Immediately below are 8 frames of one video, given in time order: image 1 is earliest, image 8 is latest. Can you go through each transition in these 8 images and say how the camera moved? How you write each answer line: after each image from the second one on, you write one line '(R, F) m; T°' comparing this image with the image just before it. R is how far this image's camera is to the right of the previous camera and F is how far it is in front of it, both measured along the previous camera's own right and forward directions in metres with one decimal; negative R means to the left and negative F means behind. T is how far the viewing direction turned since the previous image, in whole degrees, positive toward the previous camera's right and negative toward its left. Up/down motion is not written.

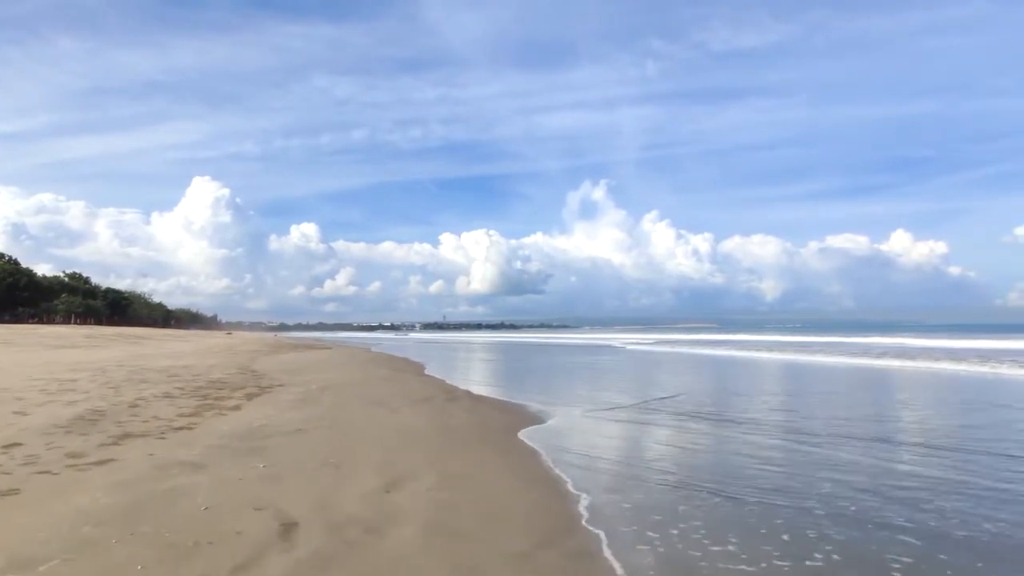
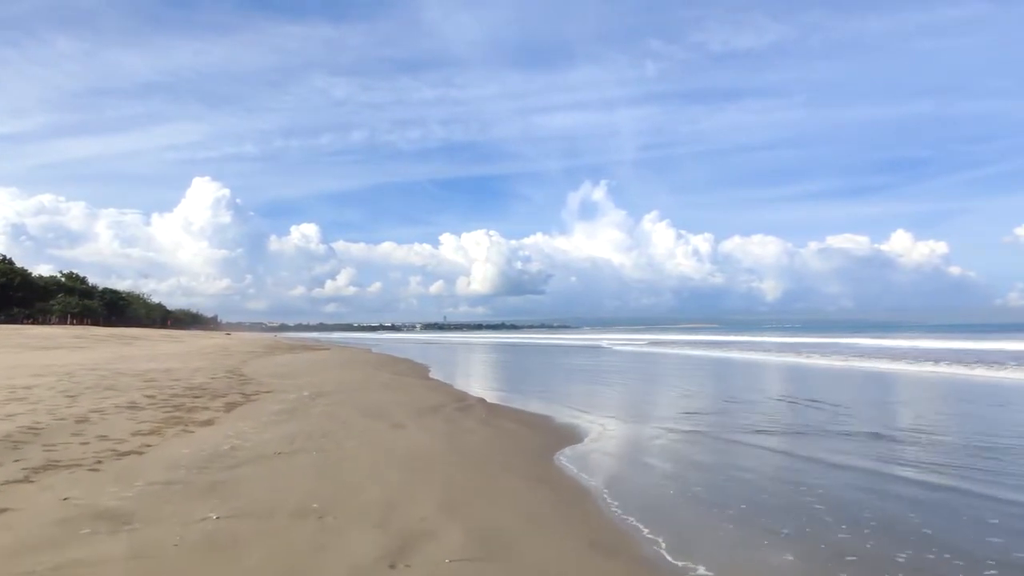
(-0.4, +1.8) m; 0°
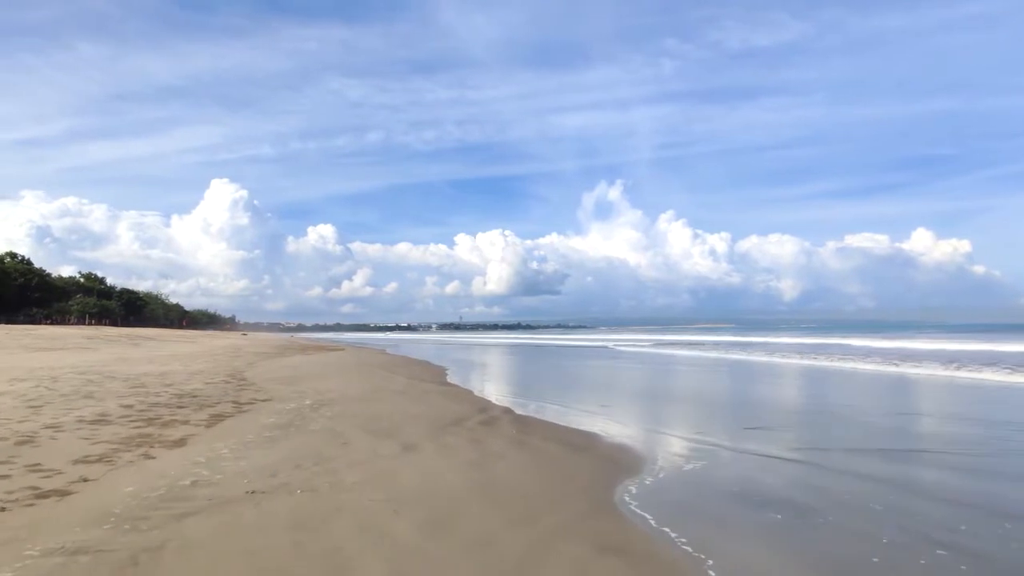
(-0.3, +1.7) m; -1°
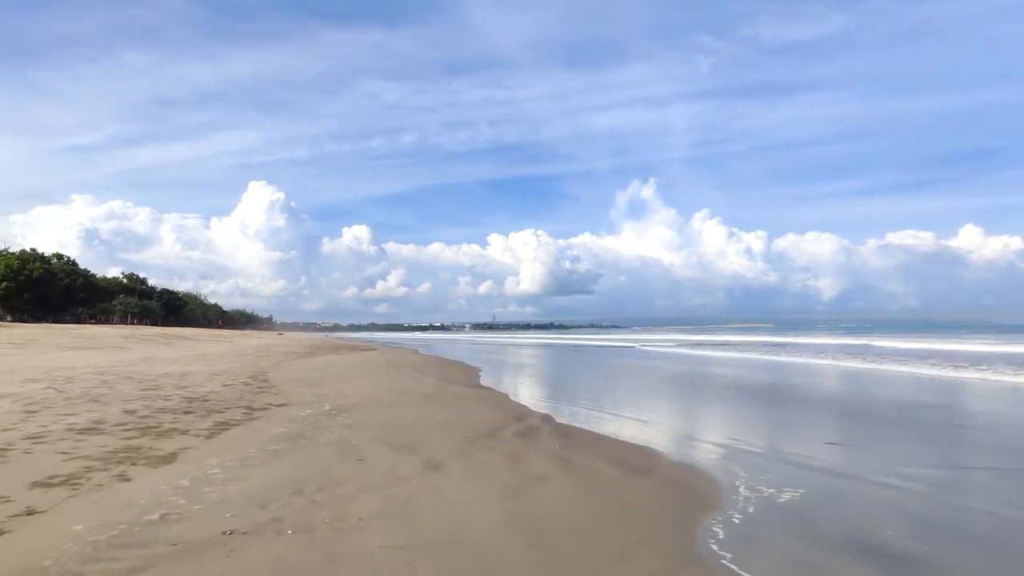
(-0.1, +1.2) m; -3°
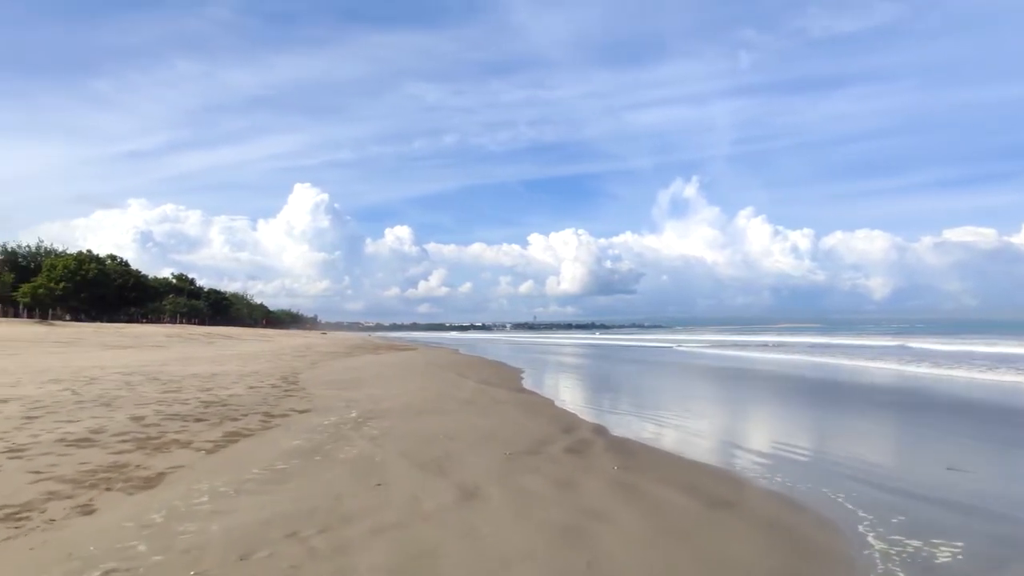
(-0.1, +1.2) m; -4°
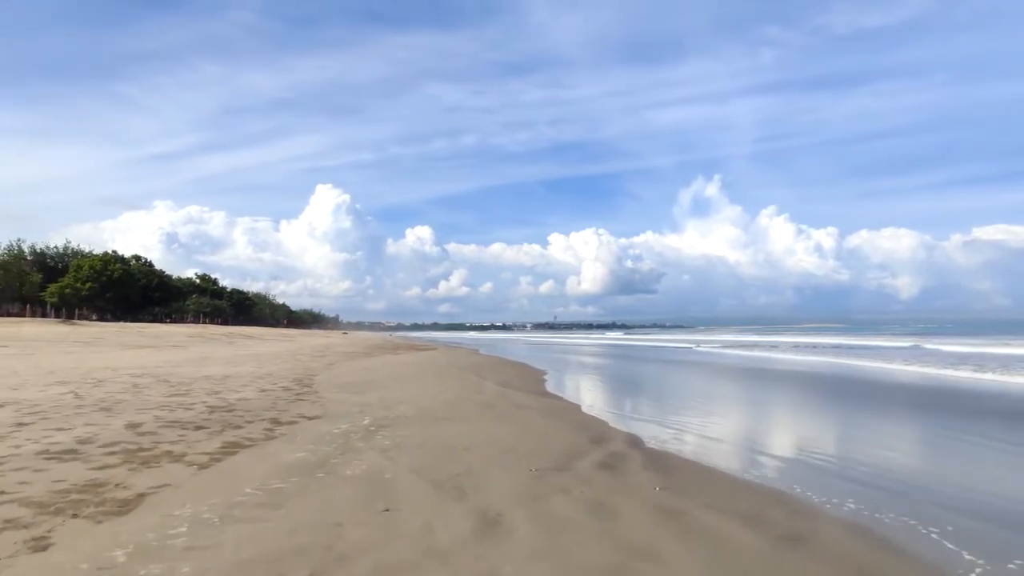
(-0.1, +0.7) m; -2°
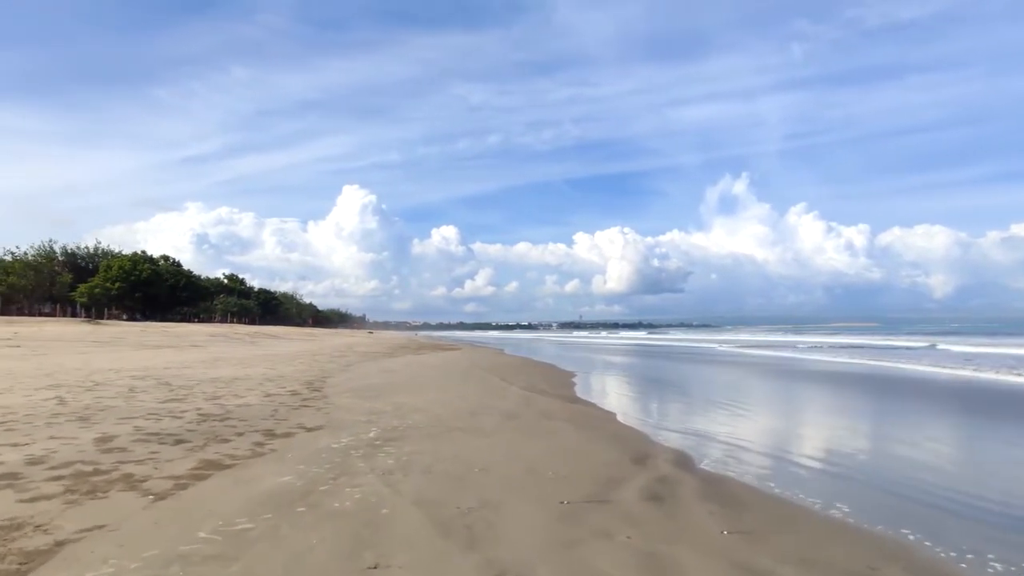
(0.0, +1.2) m; -2°
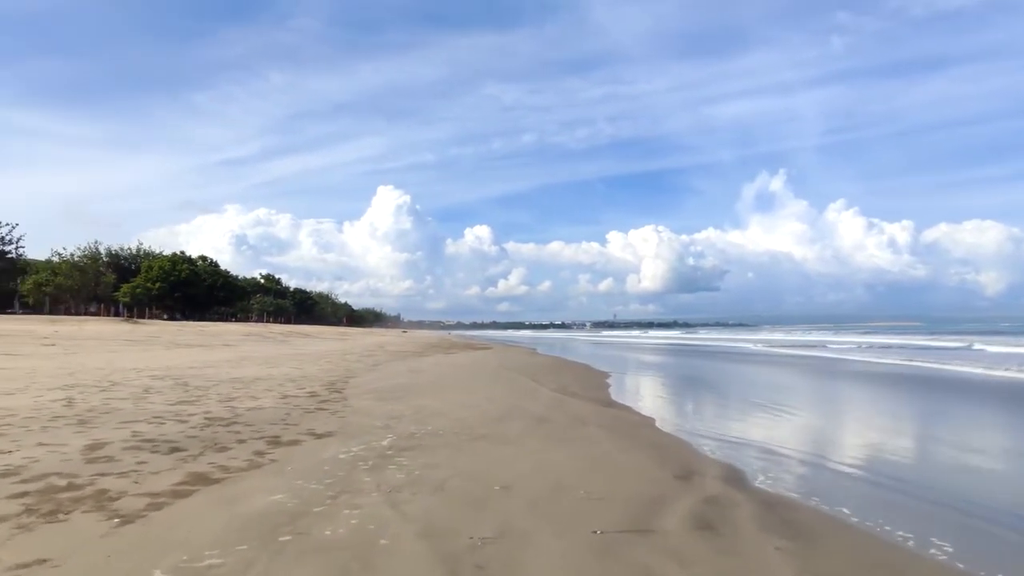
(+0.1, +0.8) m; -3°
